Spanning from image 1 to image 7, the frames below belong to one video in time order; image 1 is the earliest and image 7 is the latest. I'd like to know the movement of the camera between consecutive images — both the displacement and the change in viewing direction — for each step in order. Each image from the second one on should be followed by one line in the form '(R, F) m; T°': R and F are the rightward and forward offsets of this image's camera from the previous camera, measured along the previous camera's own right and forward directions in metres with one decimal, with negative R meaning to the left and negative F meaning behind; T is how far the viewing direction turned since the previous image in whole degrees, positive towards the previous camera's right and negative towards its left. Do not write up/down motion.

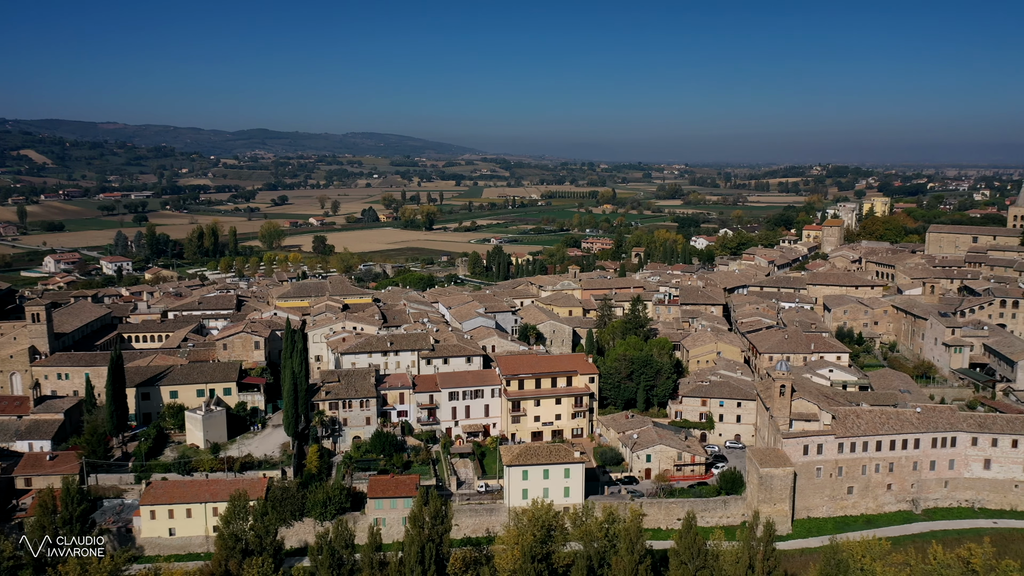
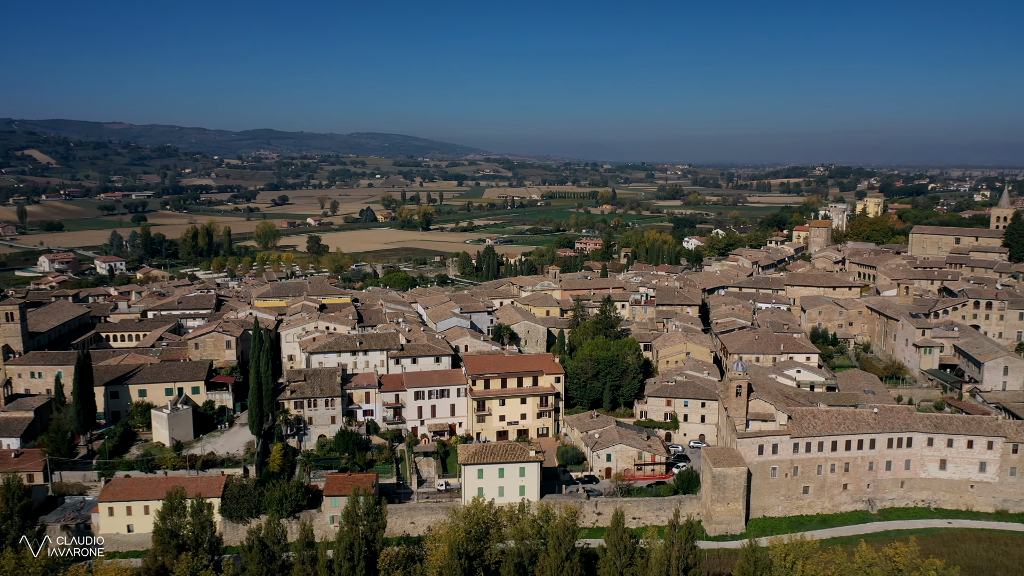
(+1.4, -0.2) m; 0°
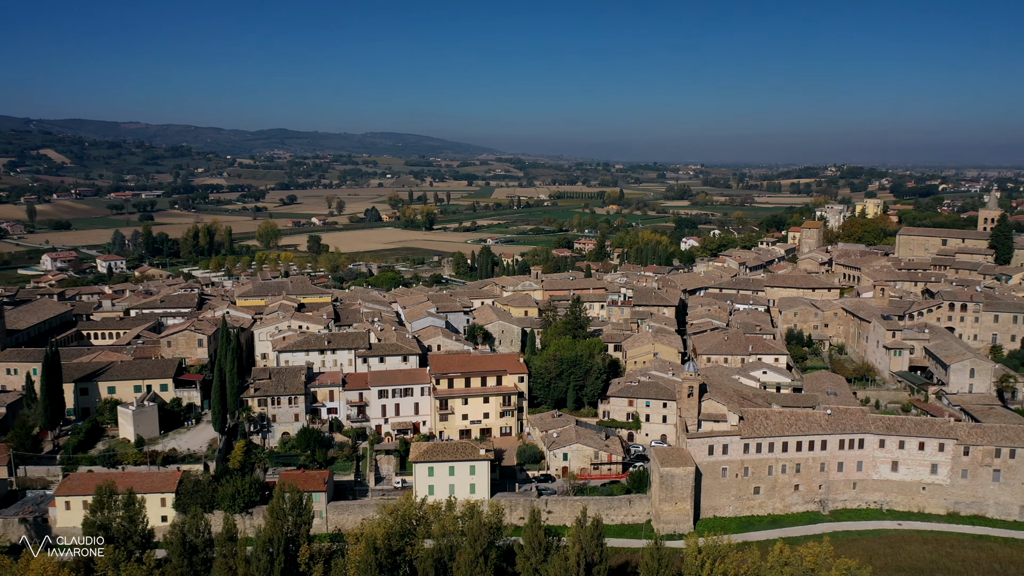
(+1.8, -0.2) m; -1°
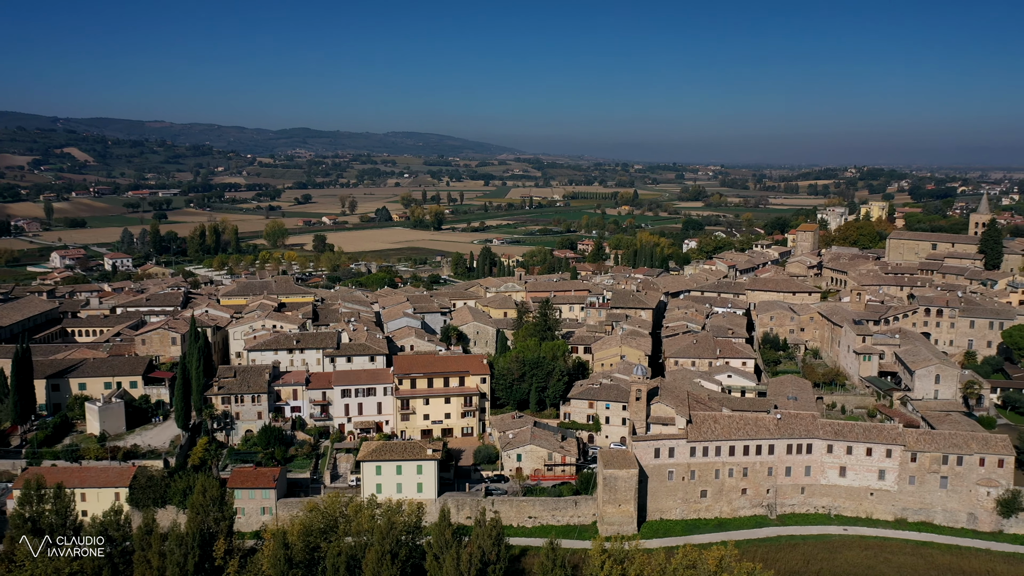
(+2.1, -0.3) m; -1°
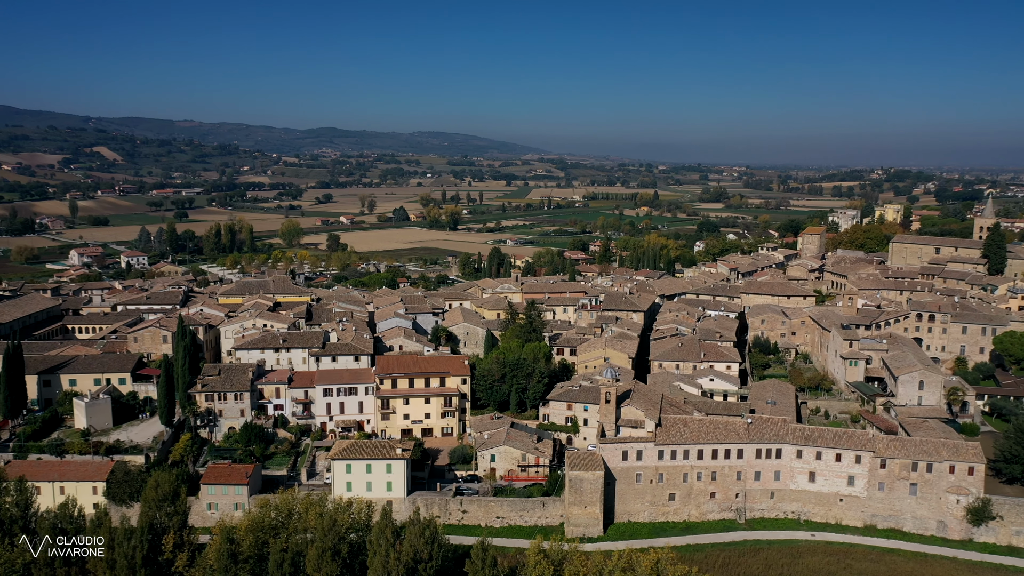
(+1.6, -0.2) m; -2°
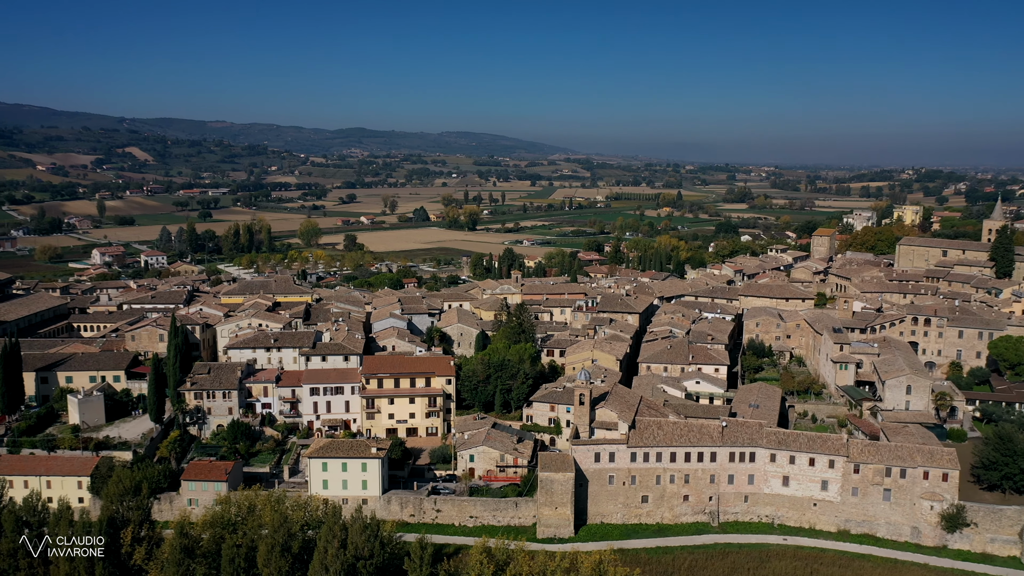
(+1.6, -0.2) m; -2°
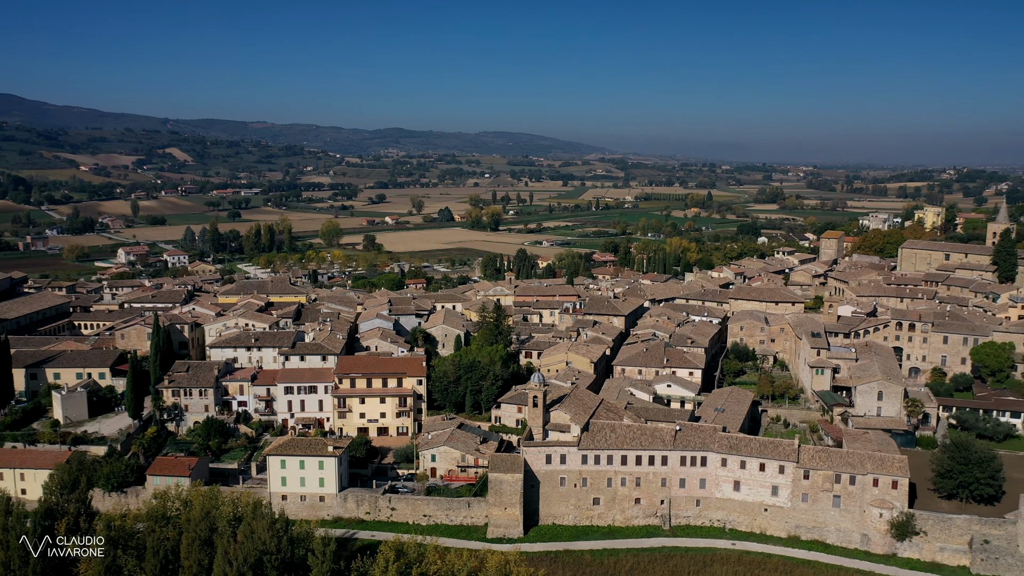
(+2.5, -0.3) m; -3°
